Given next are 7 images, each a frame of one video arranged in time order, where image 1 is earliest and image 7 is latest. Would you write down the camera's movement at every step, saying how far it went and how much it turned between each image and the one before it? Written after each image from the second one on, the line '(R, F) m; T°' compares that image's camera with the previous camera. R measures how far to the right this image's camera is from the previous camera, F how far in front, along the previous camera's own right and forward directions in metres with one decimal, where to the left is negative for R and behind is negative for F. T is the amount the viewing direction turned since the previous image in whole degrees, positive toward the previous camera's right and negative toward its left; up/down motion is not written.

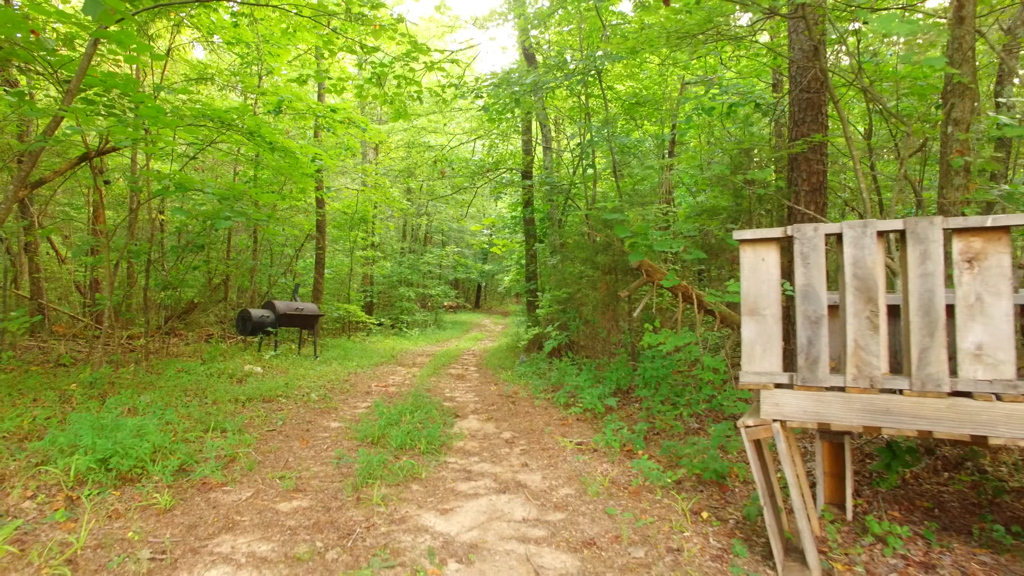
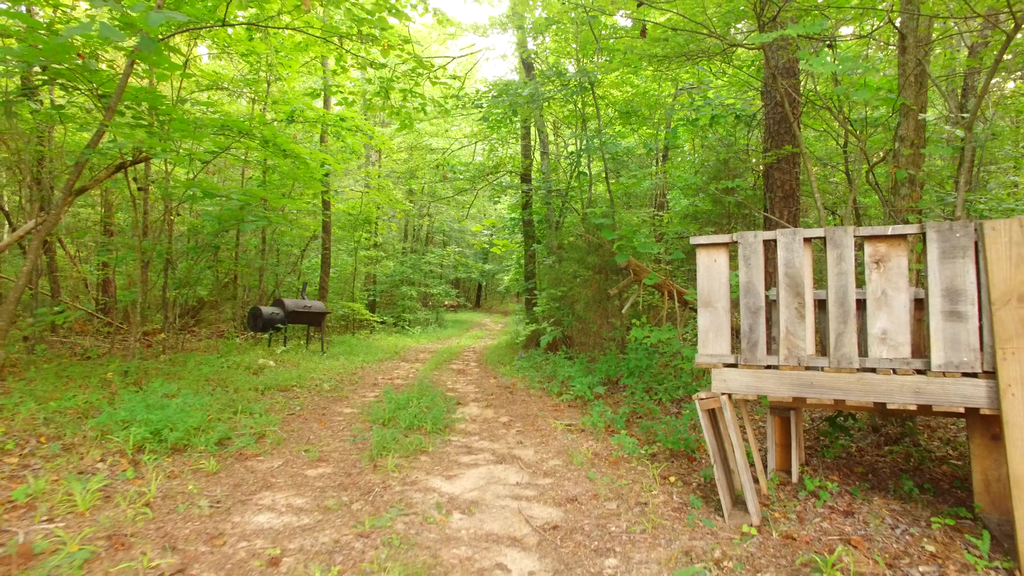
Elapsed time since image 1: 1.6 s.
(+0.1, -0.5) m; 0°
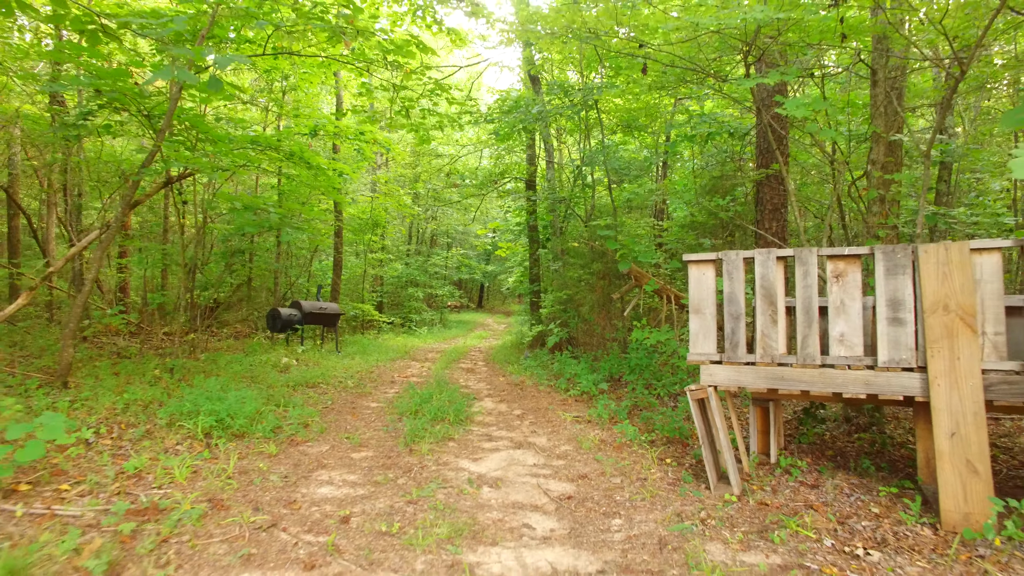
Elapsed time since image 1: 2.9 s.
(-0.3, -0.6) m; 0°
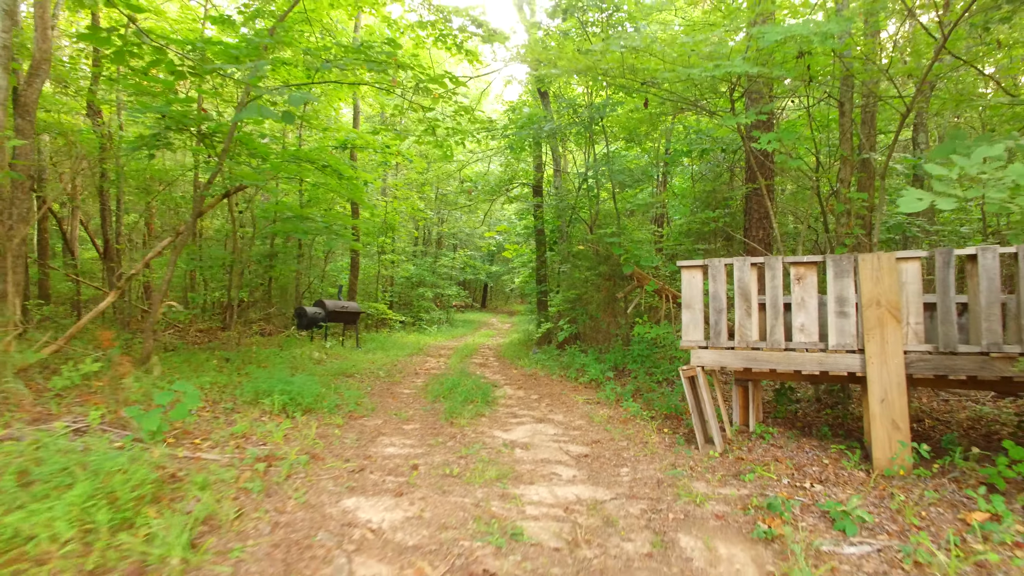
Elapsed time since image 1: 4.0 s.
(-0.4, -0.9) m; 0°
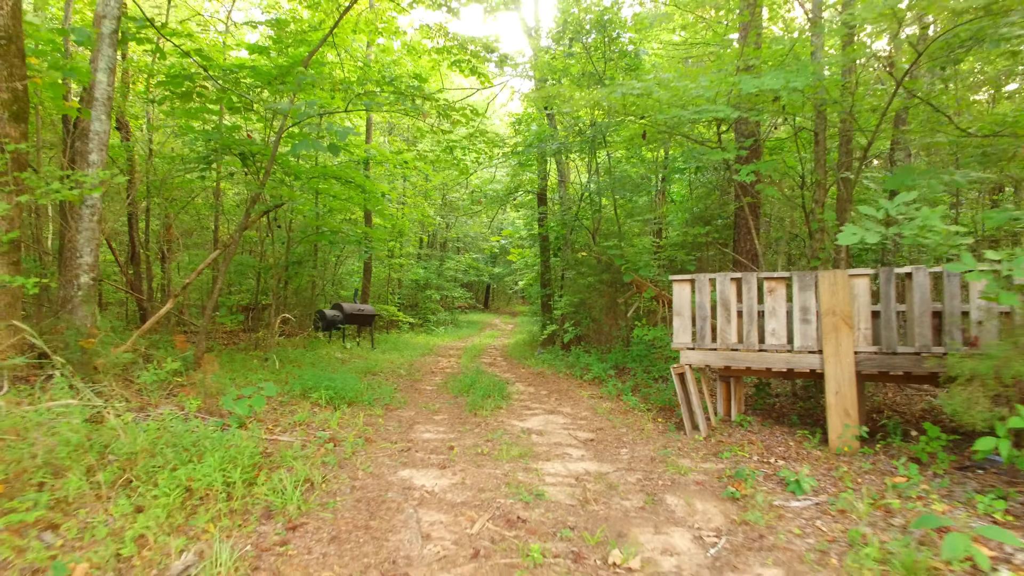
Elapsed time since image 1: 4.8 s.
(-0.3, -0.8) m; 0°
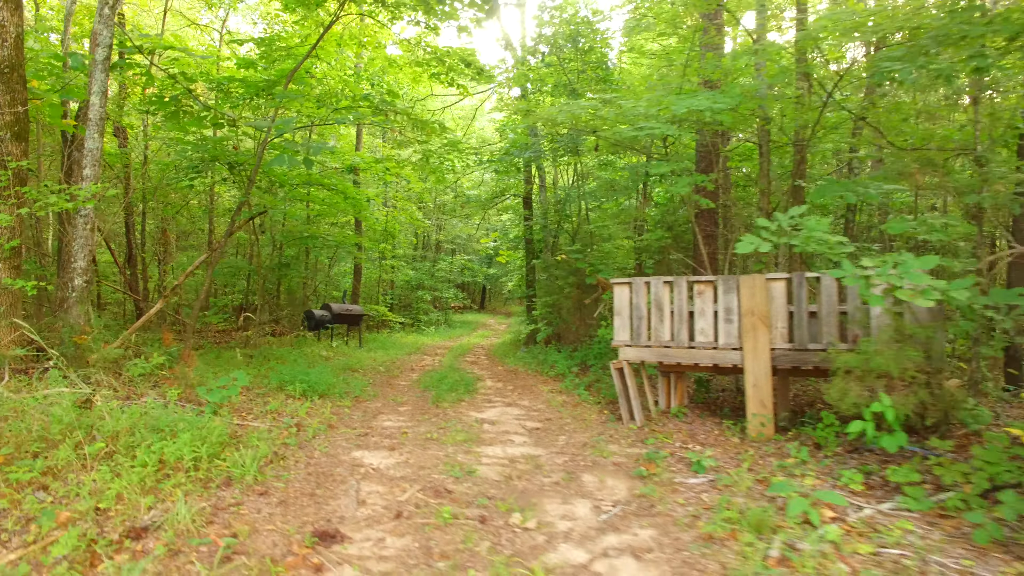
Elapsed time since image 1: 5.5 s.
(+0.9, -0.5) m; 0°
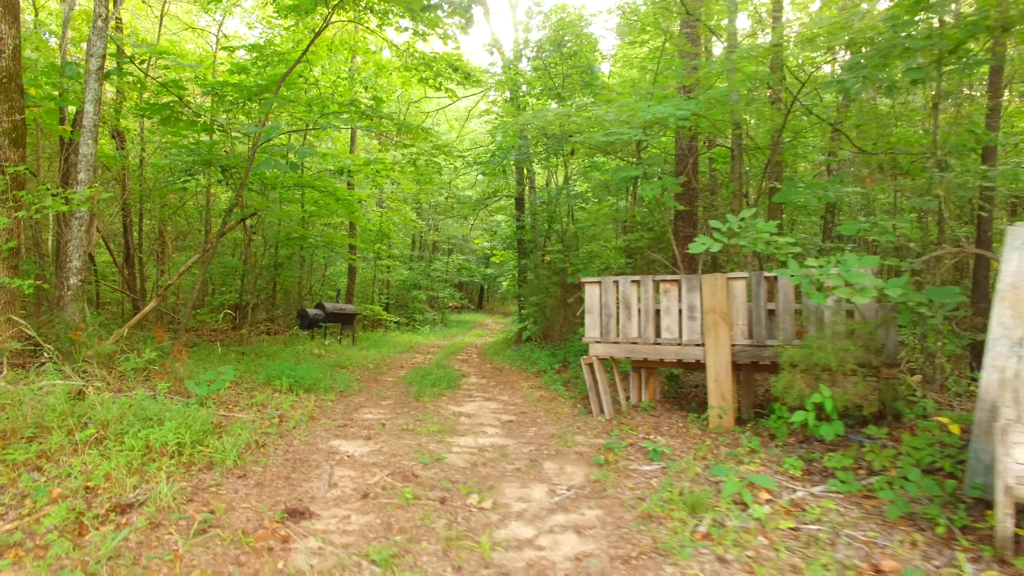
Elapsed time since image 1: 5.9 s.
(+0.5, -0.3) m; 0°
